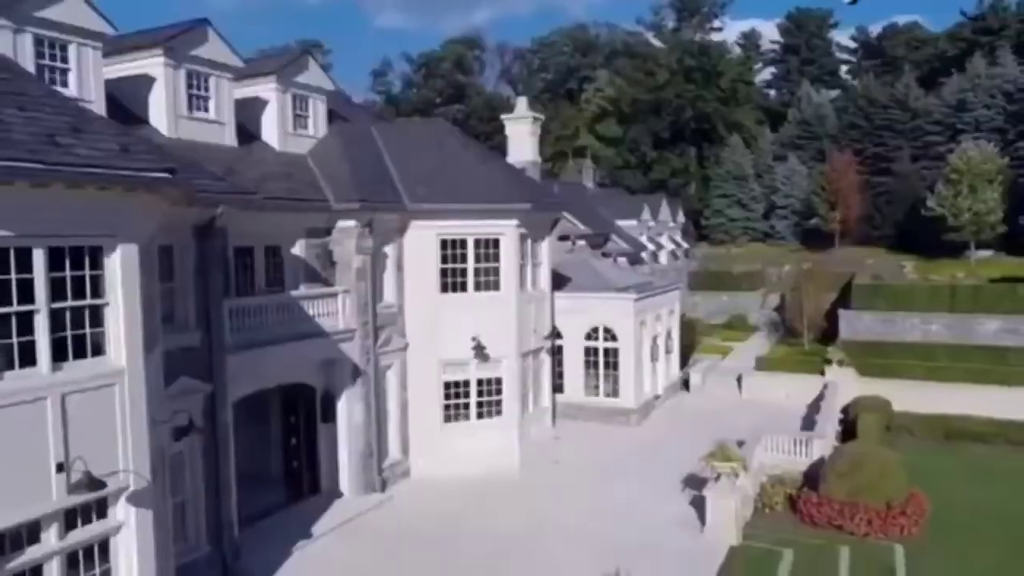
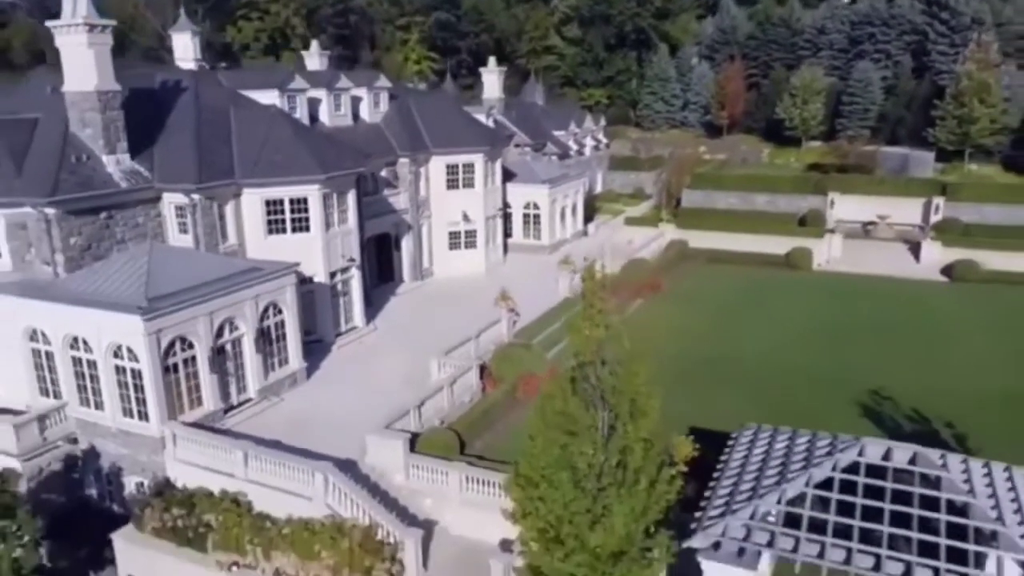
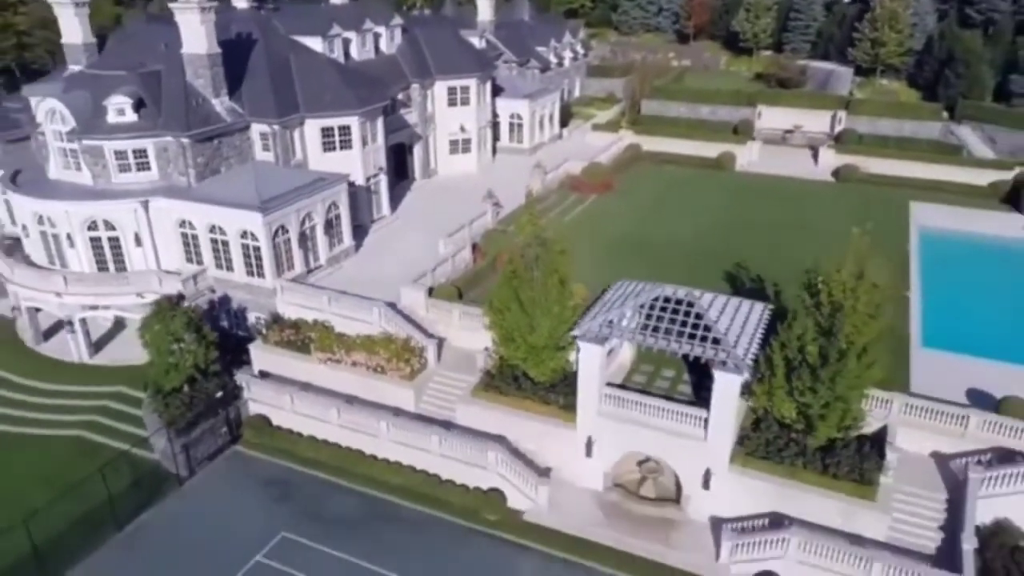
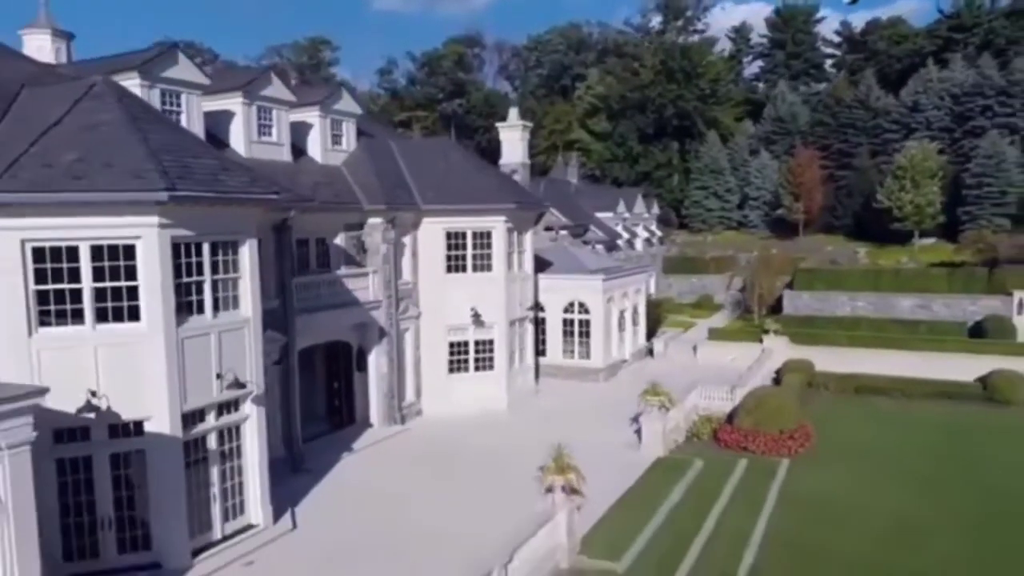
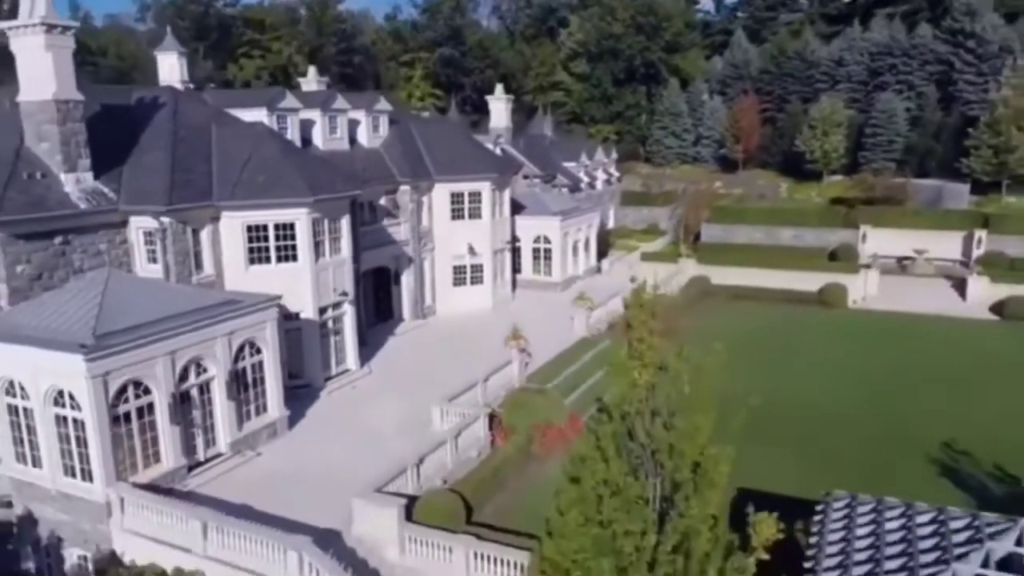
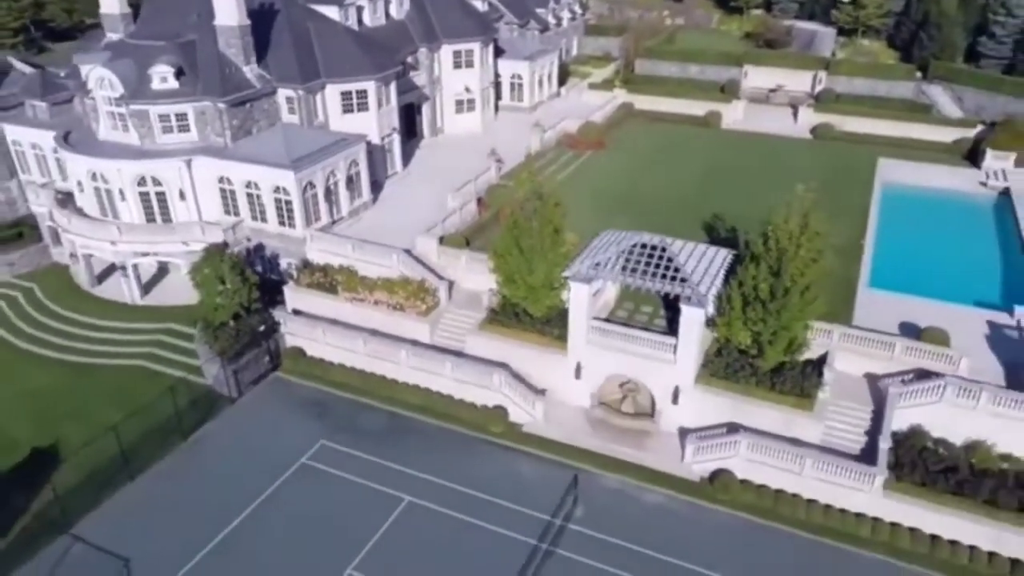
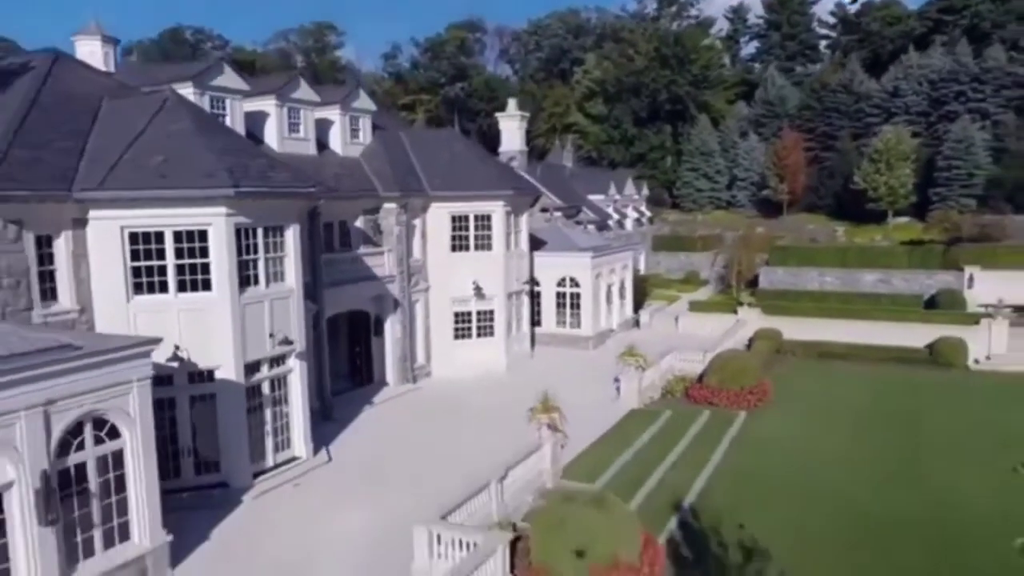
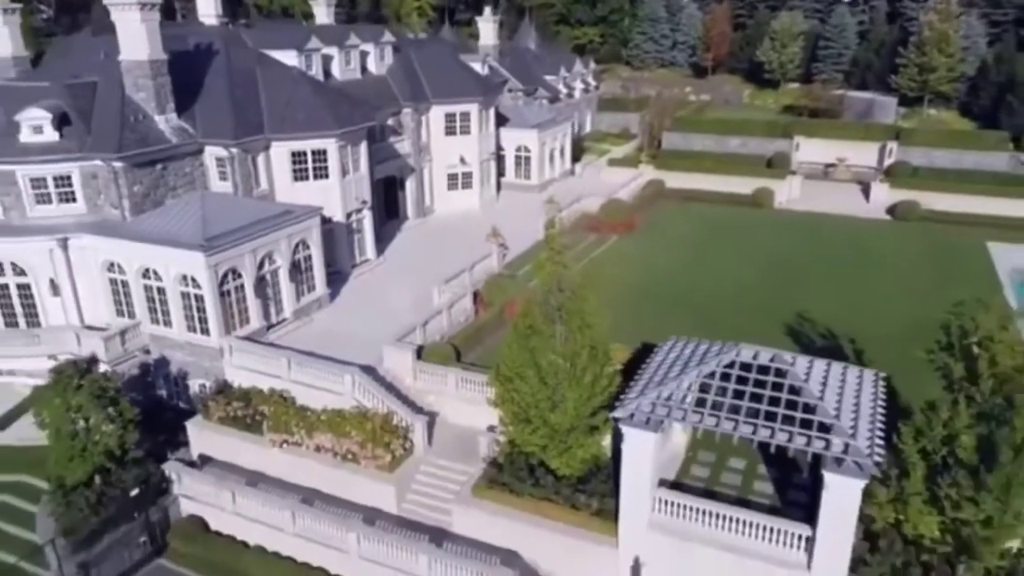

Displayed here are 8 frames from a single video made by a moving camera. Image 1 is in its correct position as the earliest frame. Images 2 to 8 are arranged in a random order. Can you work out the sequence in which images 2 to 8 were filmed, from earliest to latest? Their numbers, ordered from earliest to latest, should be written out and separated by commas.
4, 7, 5, 2, 8, 3, 6
